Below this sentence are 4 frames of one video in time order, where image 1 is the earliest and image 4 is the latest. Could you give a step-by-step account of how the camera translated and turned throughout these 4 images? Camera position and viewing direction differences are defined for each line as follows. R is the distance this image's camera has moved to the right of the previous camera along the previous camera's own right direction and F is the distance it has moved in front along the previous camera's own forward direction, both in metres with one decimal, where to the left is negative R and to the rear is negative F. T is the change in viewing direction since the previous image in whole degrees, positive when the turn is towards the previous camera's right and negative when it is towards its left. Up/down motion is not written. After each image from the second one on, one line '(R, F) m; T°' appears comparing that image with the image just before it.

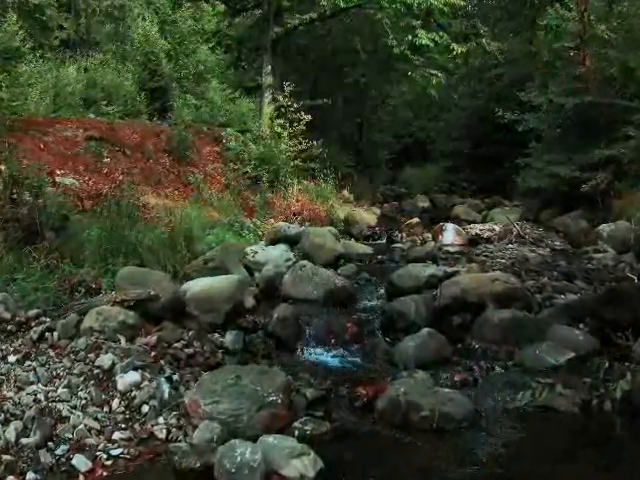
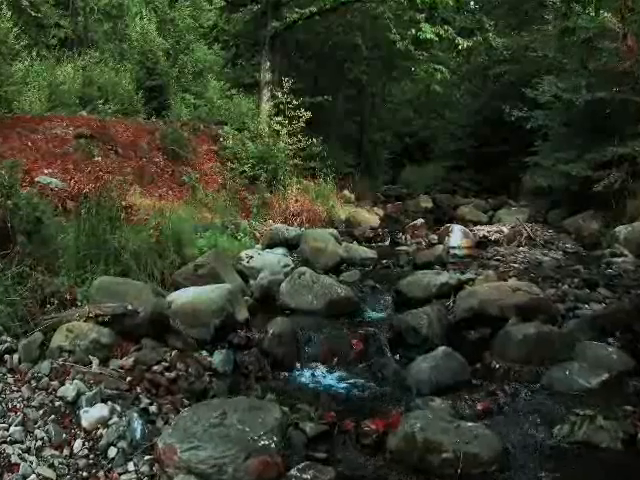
(0.0, +0.8) m; 0°
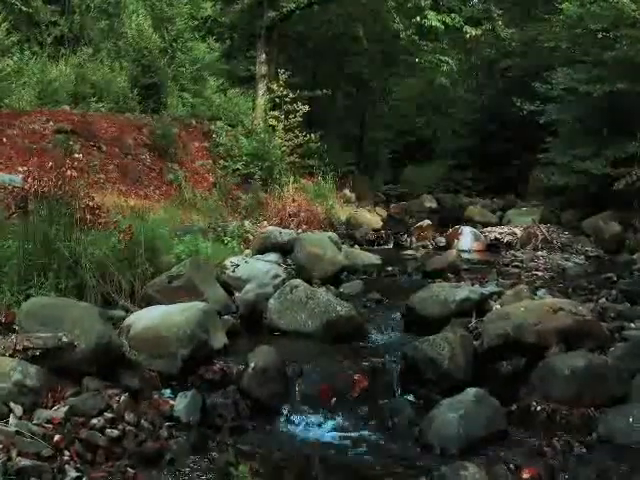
(0.0, +1.3) m; 0°
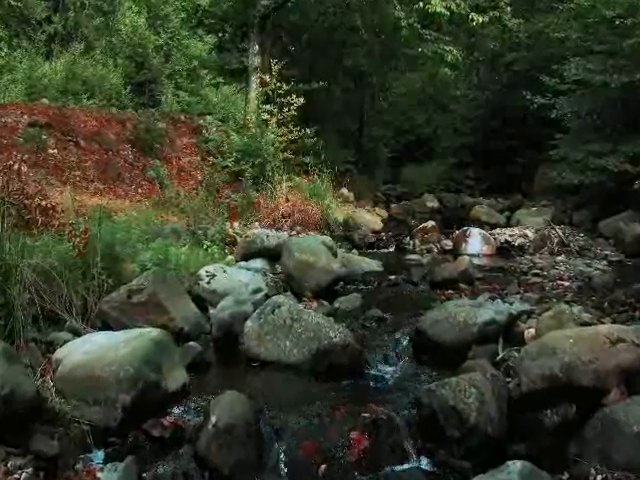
(+0.1, +1.3) m; 0°
